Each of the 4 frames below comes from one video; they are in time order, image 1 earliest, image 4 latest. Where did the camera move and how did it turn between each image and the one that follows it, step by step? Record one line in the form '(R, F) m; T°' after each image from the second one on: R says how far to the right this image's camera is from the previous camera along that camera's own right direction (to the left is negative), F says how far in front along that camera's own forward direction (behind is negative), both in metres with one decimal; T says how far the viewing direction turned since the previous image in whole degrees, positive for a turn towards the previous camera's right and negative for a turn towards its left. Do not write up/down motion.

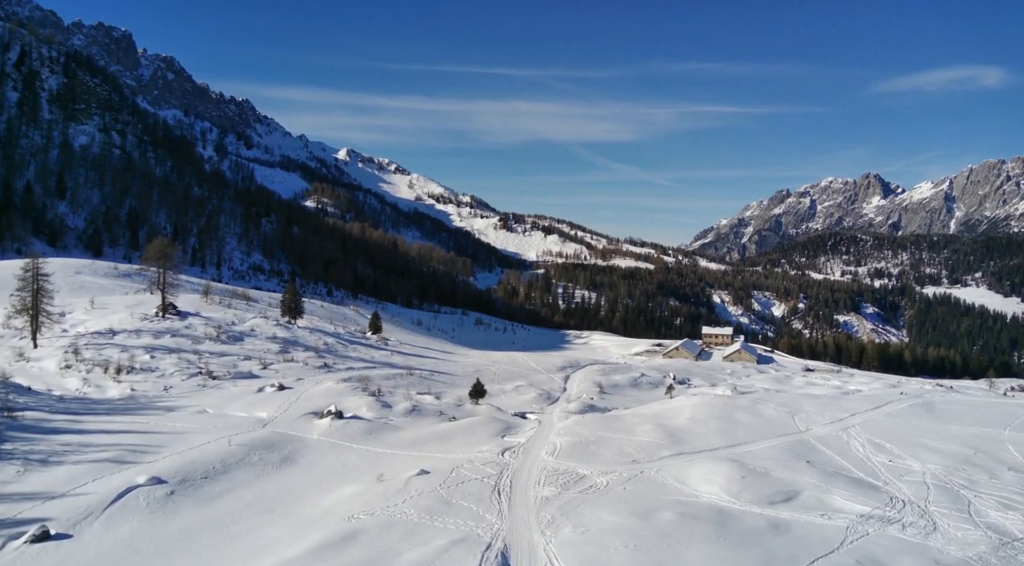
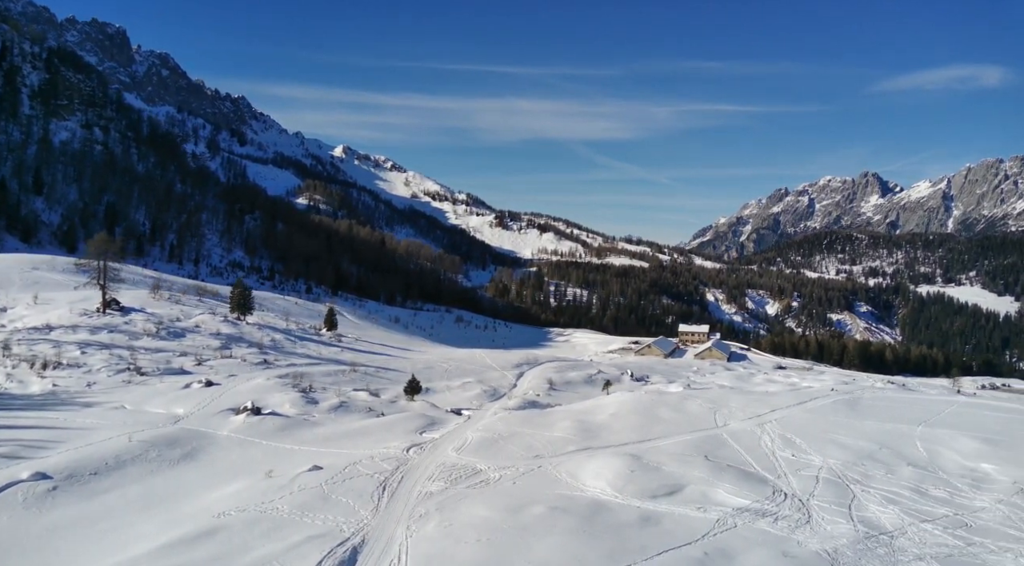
(+2.5, 0.0) m; +1°
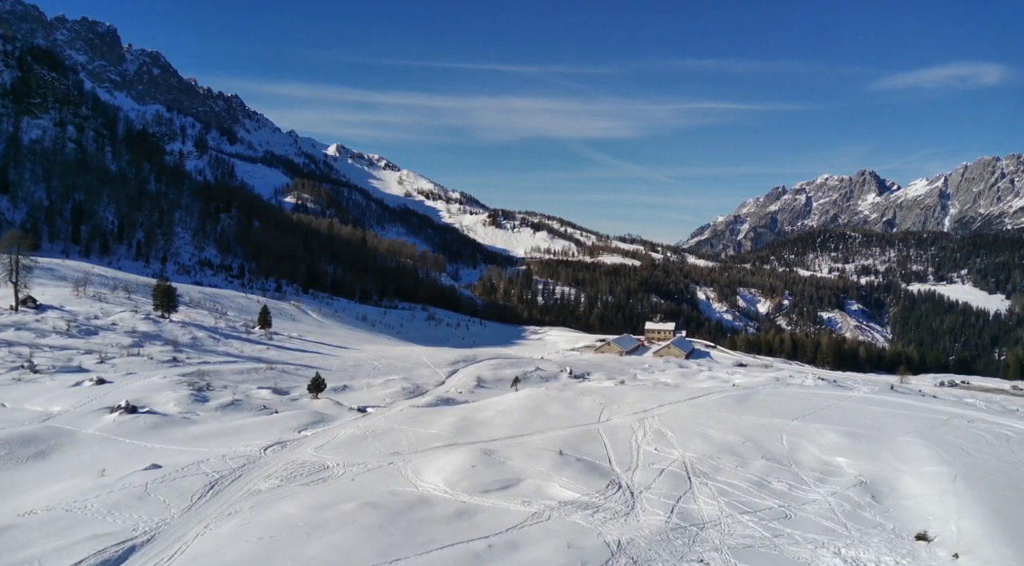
(+3.6, +0.1) m; +1°
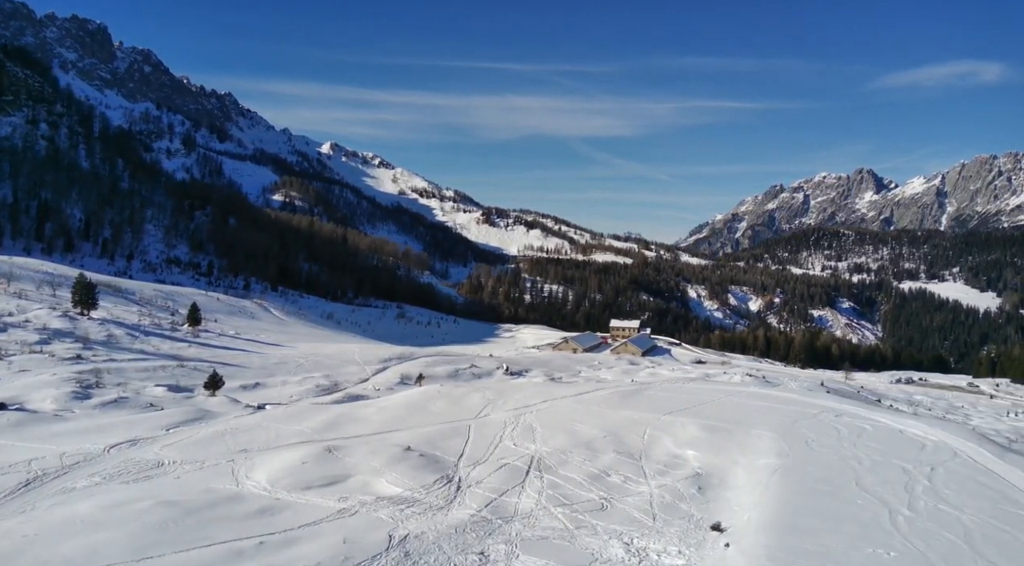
(+3.8, 0.0) m; +1°
